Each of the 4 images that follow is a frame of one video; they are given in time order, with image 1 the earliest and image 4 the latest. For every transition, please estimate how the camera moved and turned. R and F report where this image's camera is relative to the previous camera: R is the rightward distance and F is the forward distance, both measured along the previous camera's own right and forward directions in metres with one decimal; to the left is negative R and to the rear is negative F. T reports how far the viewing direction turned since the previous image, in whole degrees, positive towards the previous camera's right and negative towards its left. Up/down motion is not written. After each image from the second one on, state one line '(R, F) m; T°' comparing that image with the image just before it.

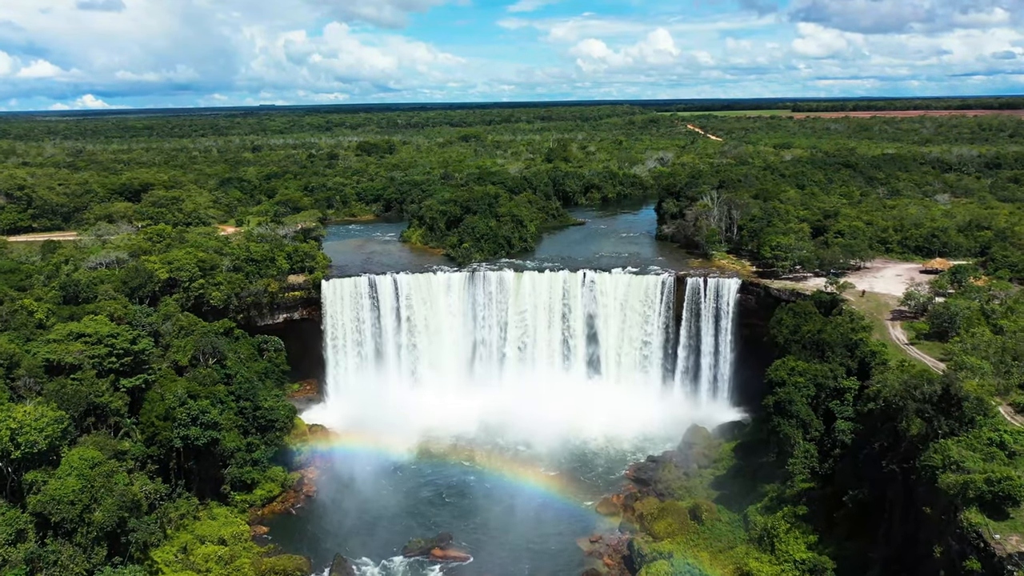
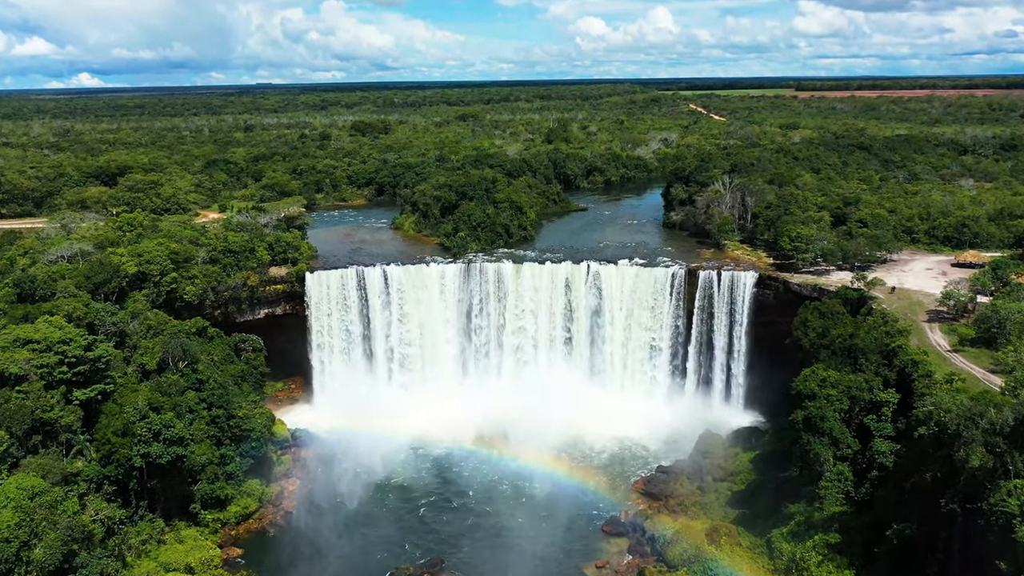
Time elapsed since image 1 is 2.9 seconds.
(0.0, +2.6) m; 0°
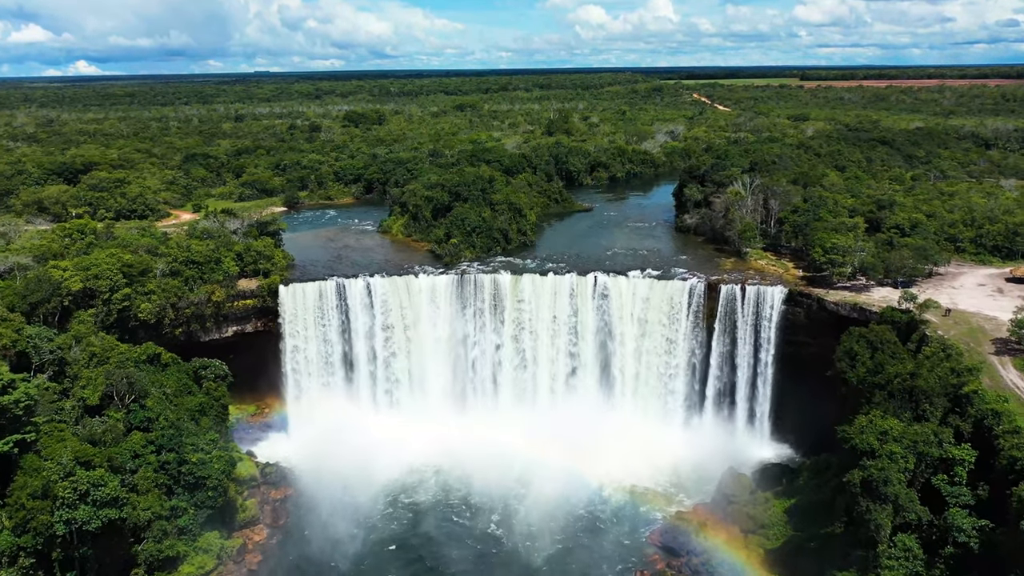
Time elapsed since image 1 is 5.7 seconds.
(0.0, +3.7) m; 0°
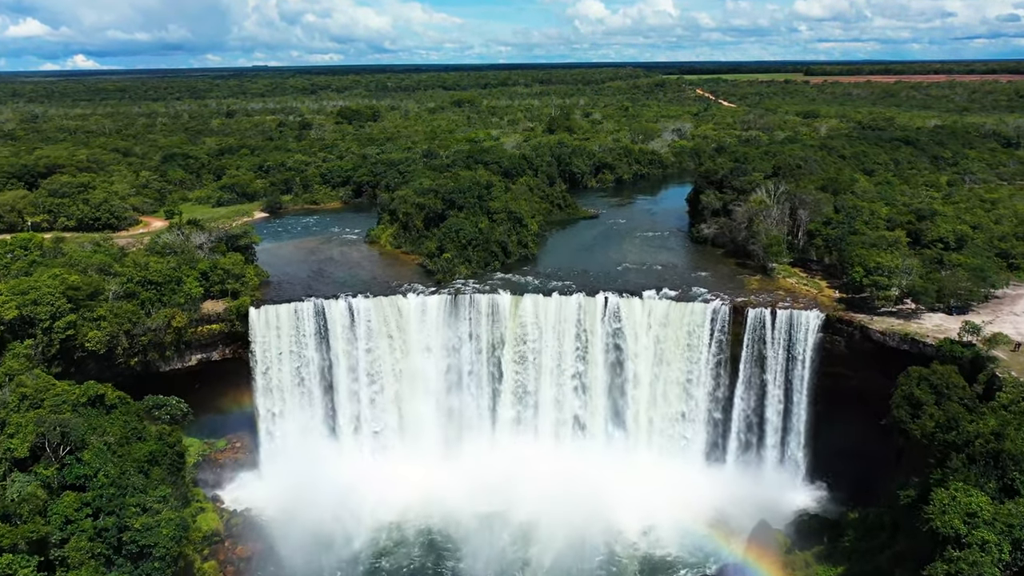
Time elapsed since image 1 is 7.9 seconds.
(0.0, +3.5) m; 0°
